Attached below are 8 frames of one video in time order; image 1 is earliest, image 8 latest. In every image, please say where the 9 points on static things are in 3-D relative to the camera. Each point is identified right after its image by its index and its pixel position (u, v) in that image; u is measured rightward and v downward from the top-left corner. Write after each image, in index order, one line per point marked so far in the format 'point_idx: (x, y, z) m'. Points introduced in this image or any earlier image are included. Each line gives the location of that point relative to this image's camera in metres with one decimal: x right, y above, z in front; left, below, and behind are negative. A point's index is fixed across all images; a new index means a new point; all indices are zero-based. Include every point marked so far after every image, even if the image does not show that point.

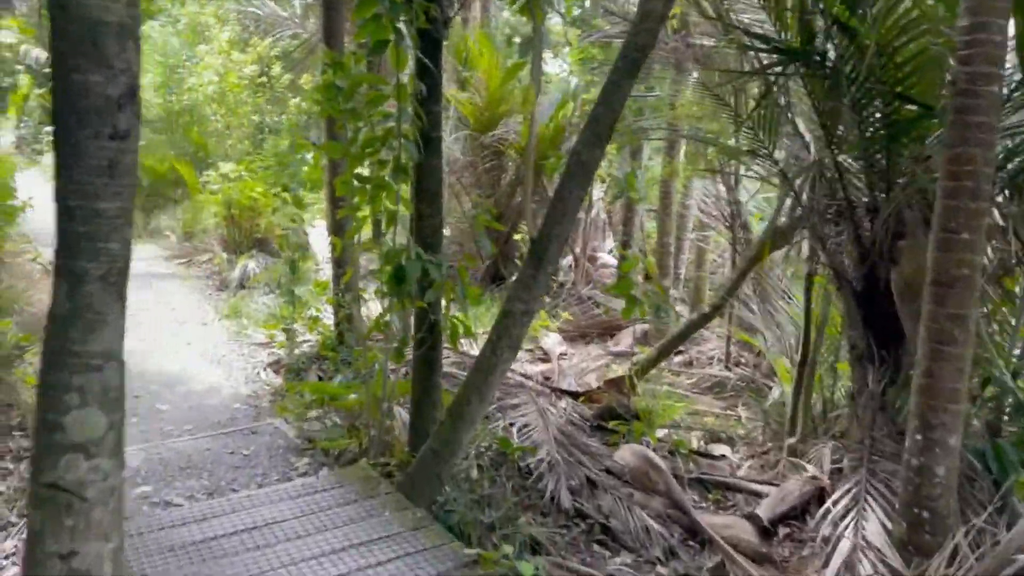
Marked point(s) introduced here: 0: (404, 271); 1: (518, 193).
0: (-0.4, 0.0, +2.9) m
1: (0.0, +0.8, +6.9) m
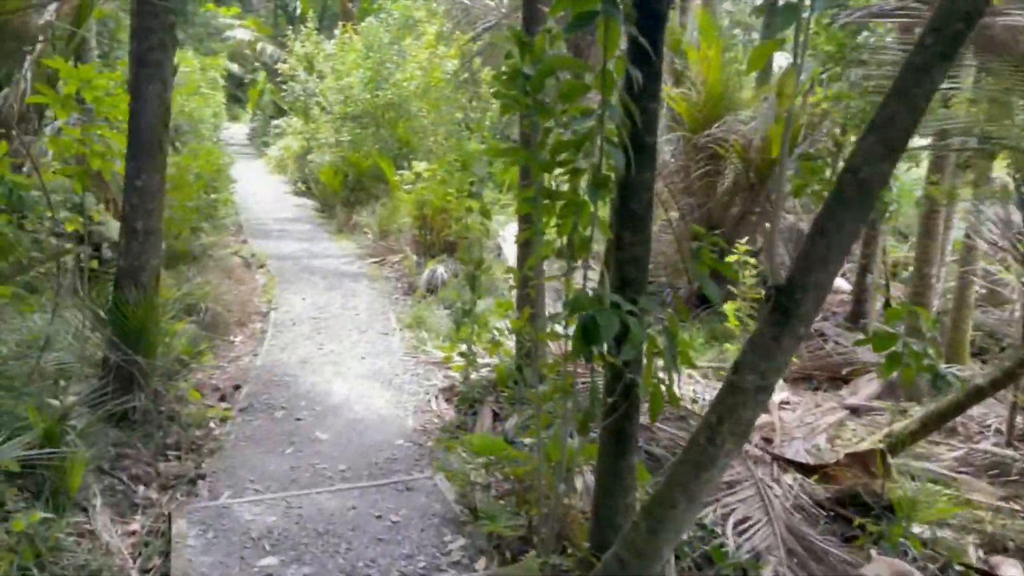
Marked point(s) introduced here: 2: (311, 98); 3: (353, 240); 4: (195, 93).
0: (+0.2, -0.1, +2.2) m
1: (+1.6, +0.6, +5.9) m
2: (-3.3, +3.1, +13.3) m
3: (-1.8, +0.5, +9.4) m
4: (-5.0, +3.1, +12.9) m
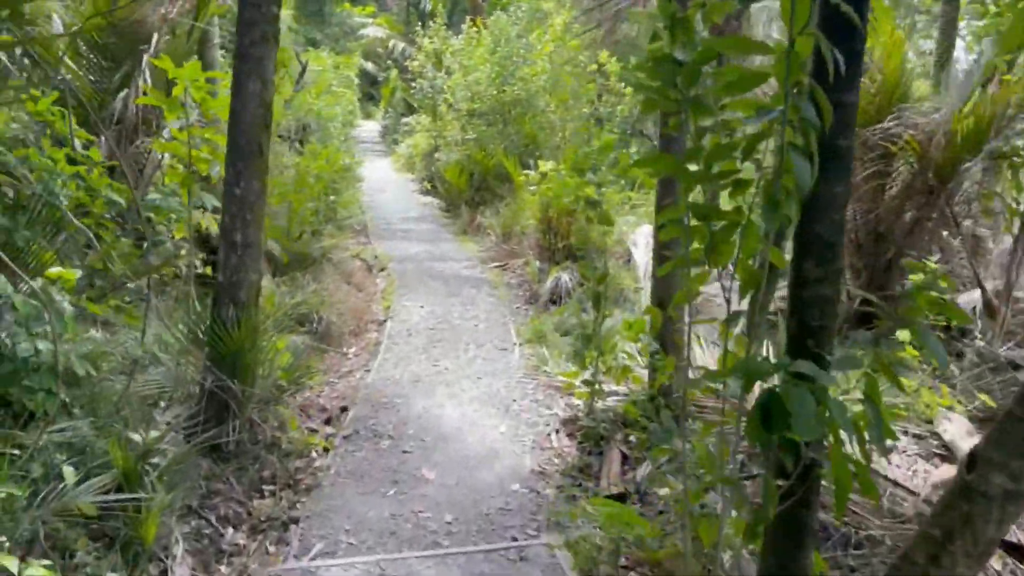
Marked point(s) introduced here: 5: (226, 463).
0: (+0.5, -0.2, +1.6) m
1: (+2.5, +0.5, +5.1) m
2: (-1.2, +3.1, +13.1) m
3: (-0.4, +0.5, +9.0) m
4: (-3.0, +3.1, +13.0) m
5: (-1.2, -0.7, +3.3) m
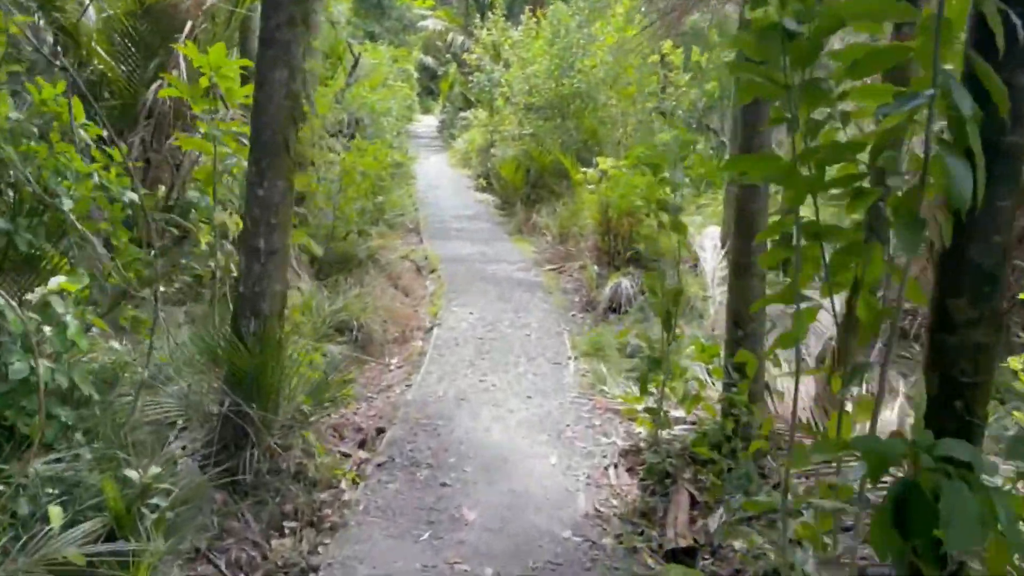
0: (+0.6, -0.3, +1.2) m
1: (+2.8, +0.4, +4.4) m
2: (-0.3, +3.1, +12.7) m
3: (+0.2, +0.5, +8.6) m
4: (-2.0, +3.2, +12.7) m
5: (-1.0, -0.8, +3.0) m
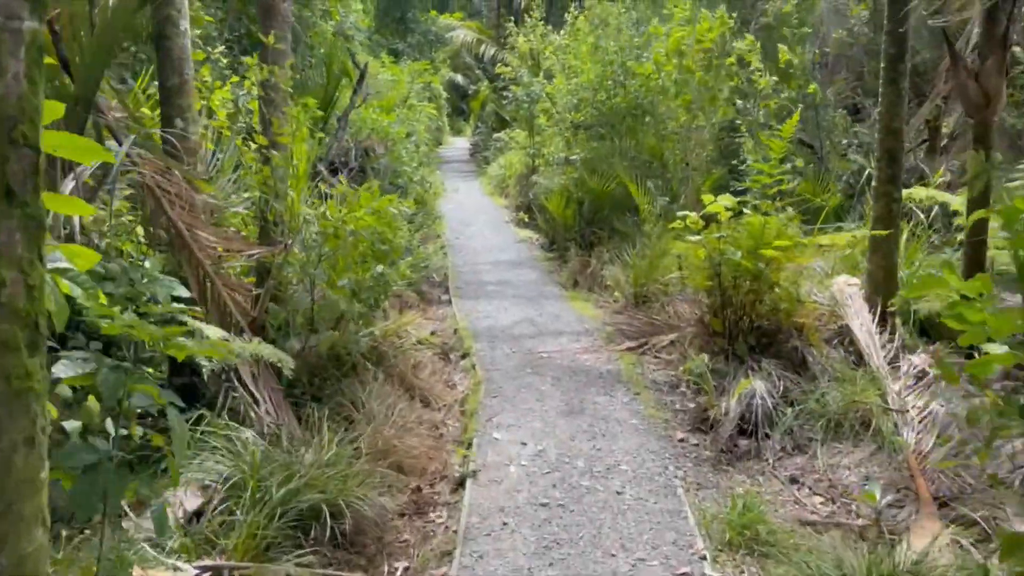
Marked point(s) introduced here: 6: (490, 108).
0: (+0.7, -0.7, -1.0) m
1: (+3.0, 0.0, +2.2) m
2: (+0.3, +2.4, +10.7) m
3: (+0.7, -0.1, +6.5) m
4: (-1.5, +2.4, +10.8) m
5: (-0.7, -1.3, +0.9) m
6: (-0.5, +3.7, +16.9) m
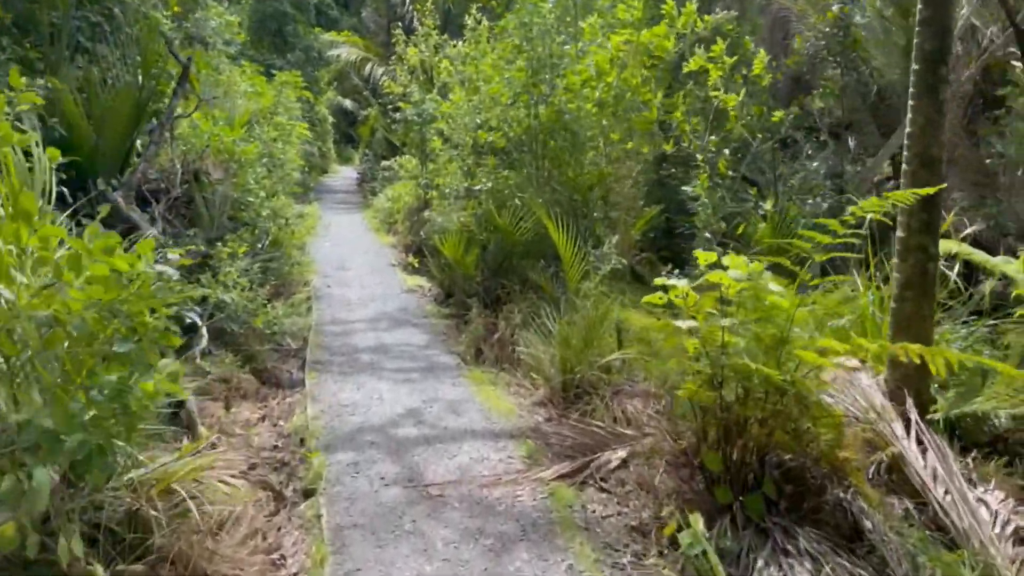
0: (+1.0, -0.9, -2.7) m
1: (+2.9, -0.3, +0.8) m
2: (-0.9, +1.8, +8.9) m
3: (0.0, -0.6, +4.7) m
4: (-2.7, +1.8, +8.8) m
5: (-0.7, -1.5, -1.0) m
6: (-2.5, +2.9, +15.0) m
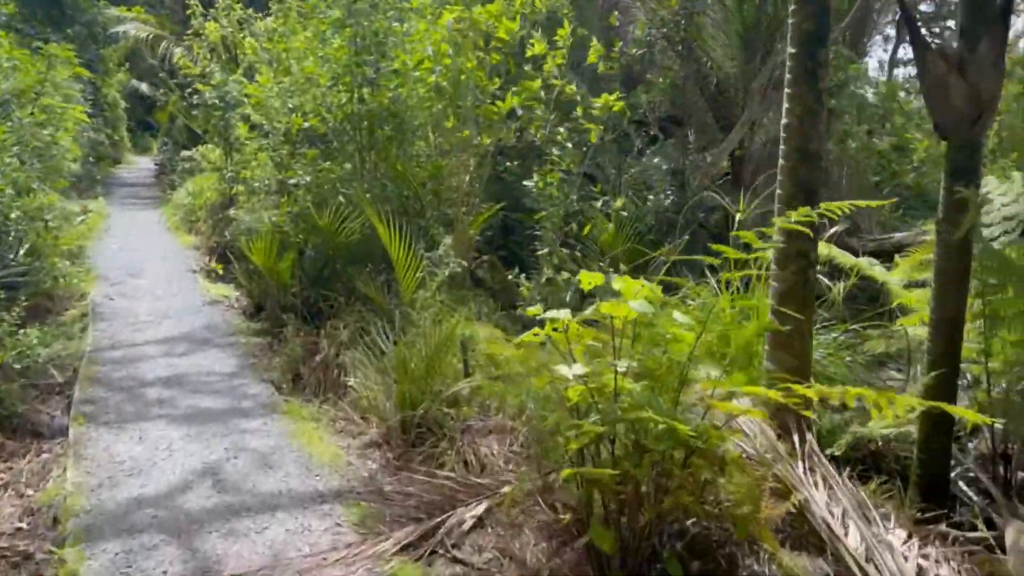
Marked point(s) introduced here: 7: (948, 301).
0: (+1.7, -1.0, -3.1) m
1: (+2.8, -0.4, +0.7) m
2: (-2.7, +1.7, +7.8) m
3: (-0.9, -0.7, +3.9) m
4: (-4.4, +1.7, +7.3) m
5: (-0.3, -1.6, -1.8) m
6: (-5.5, +2.8, +13.5) m
7: (+1.6, 0.0, +3.0) m
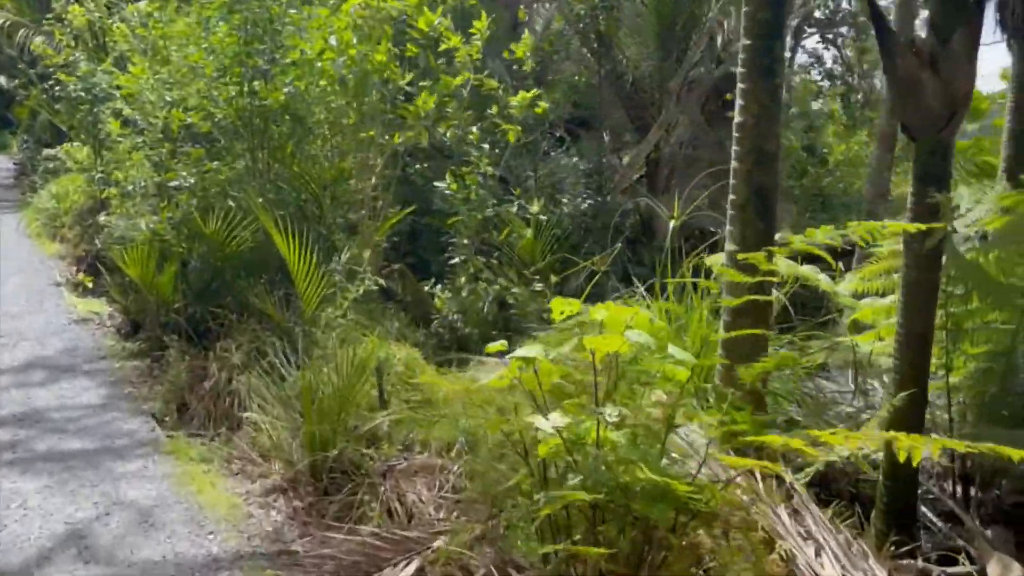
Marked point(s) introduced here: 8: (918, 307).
0: (+2.3, -1.0, -3.3) m
1: (+2.9, -0.4, +0.7) m
2: (-3.5, +1.6, +7.0) m
3: (-1.2, -0.7, +3.4) m
4: (-5.1, +1.5, +6.3) m
5: (+0.1, -1.7, -2.3) m
6: (-7.1, +2.6, +12.2) m
7: (+1.4, -0.1, +2.7) m
8: (+1.4, -0.1, +2.7) m
